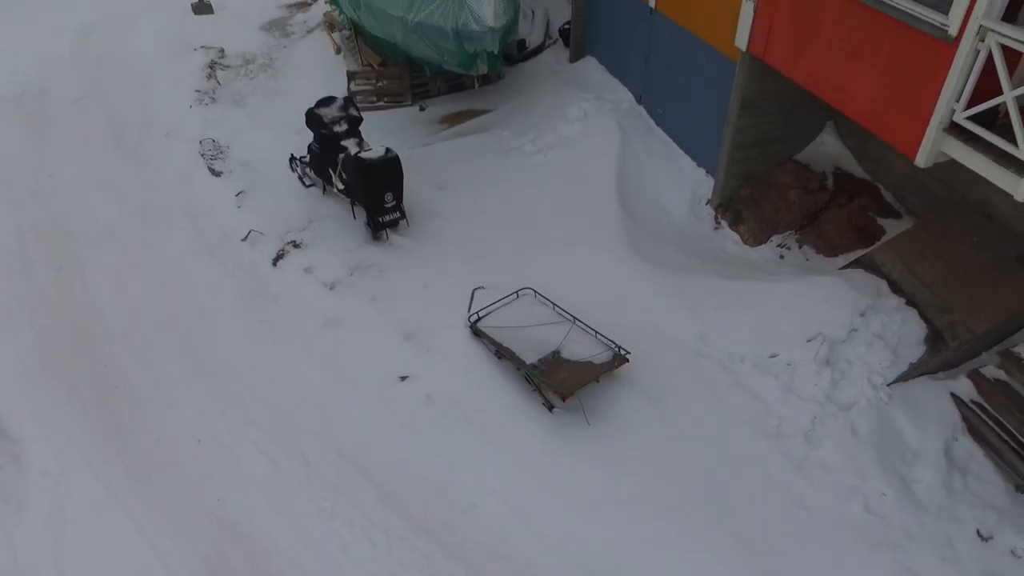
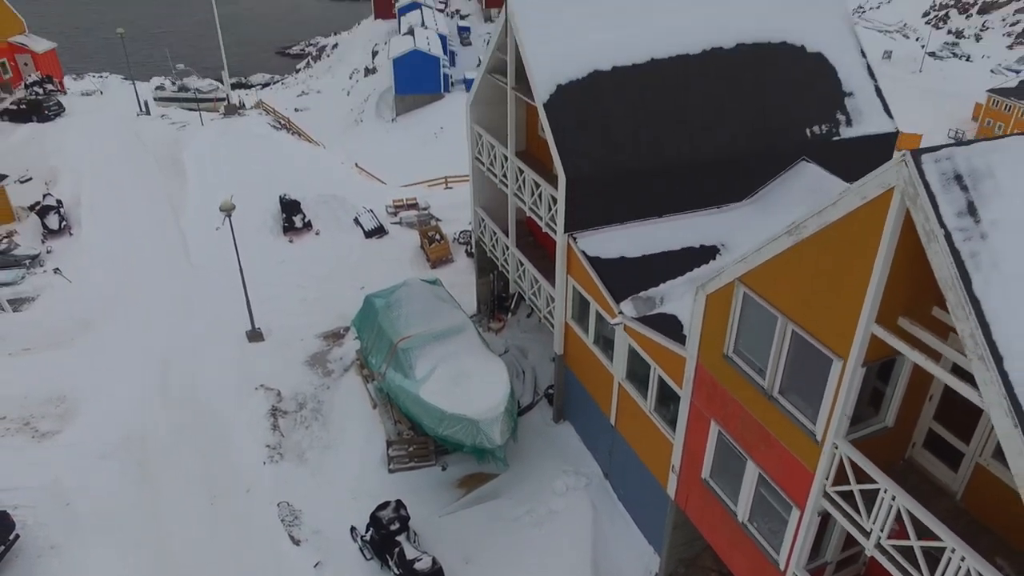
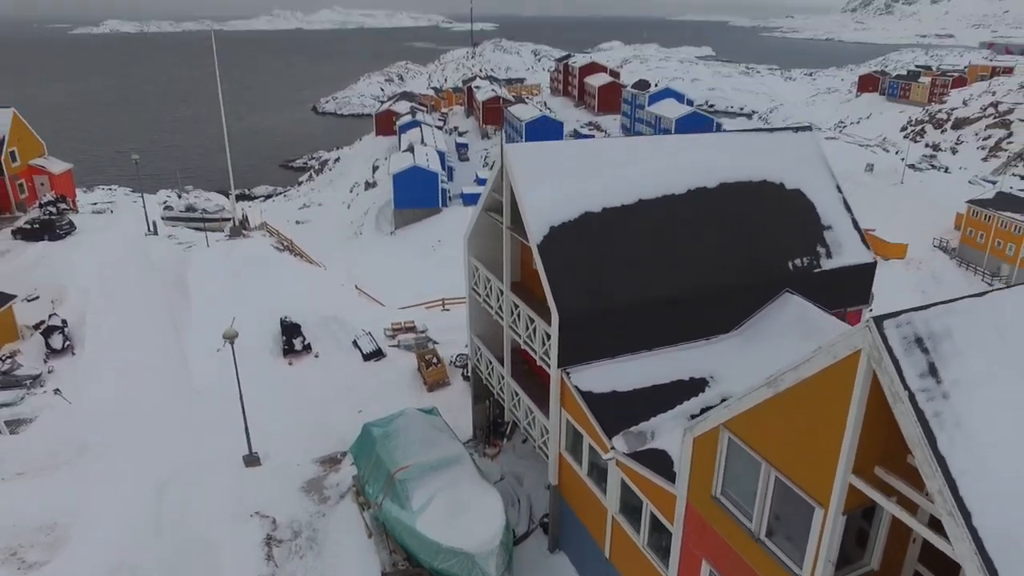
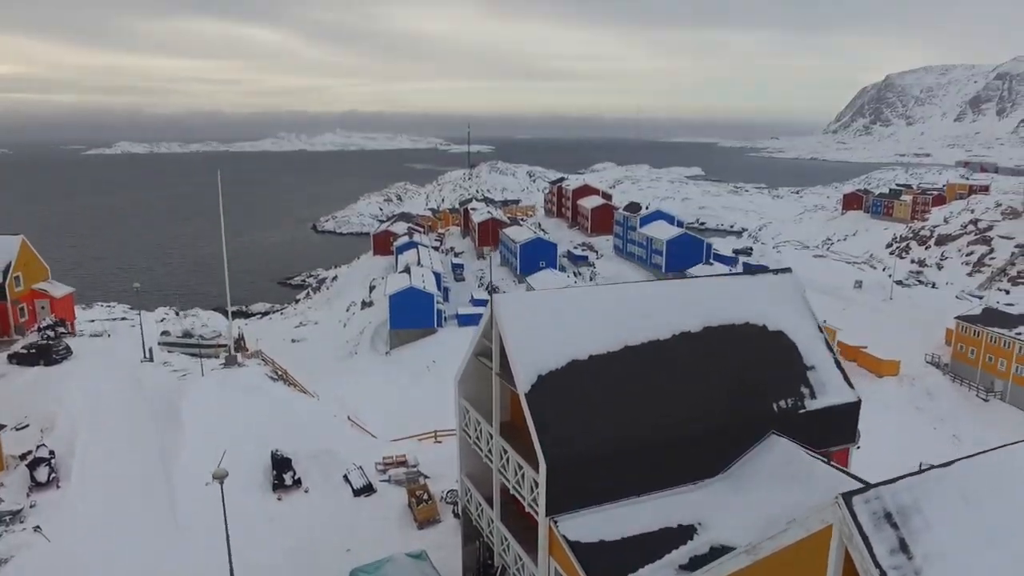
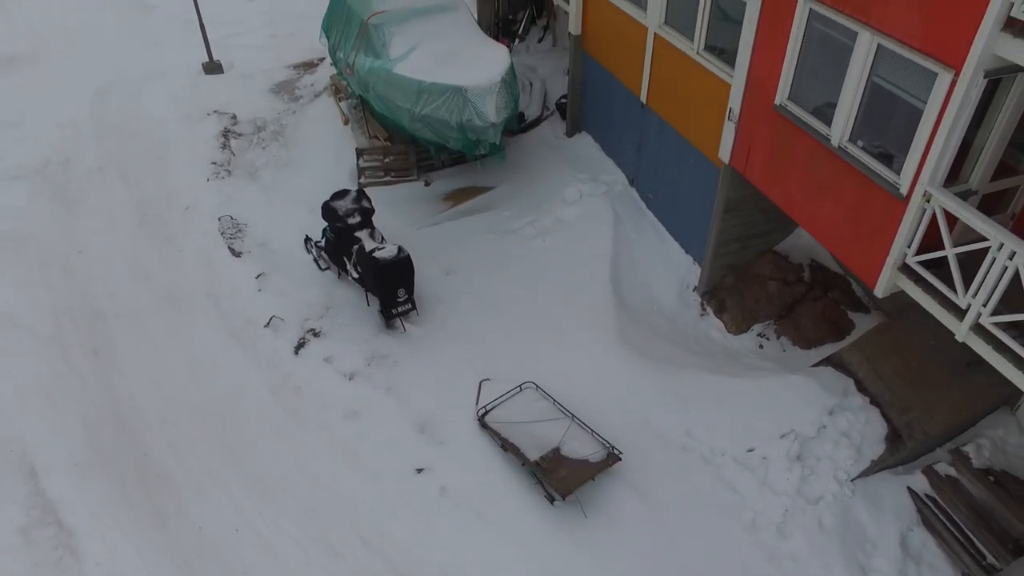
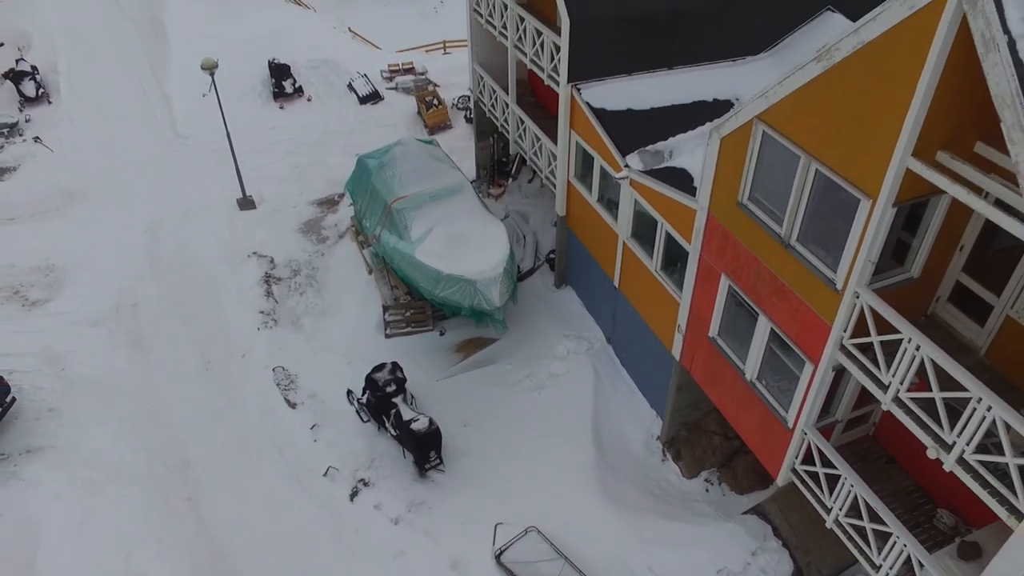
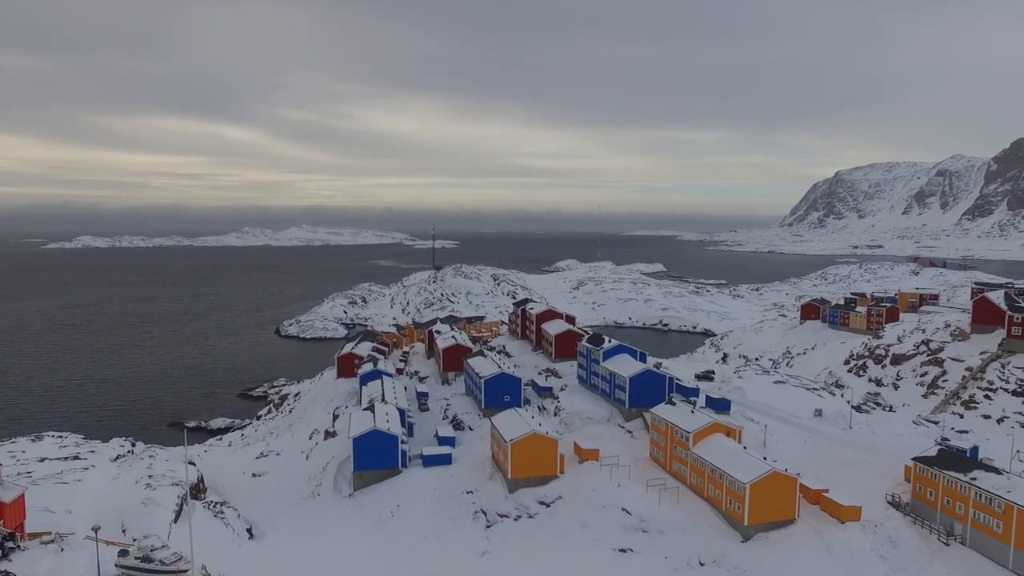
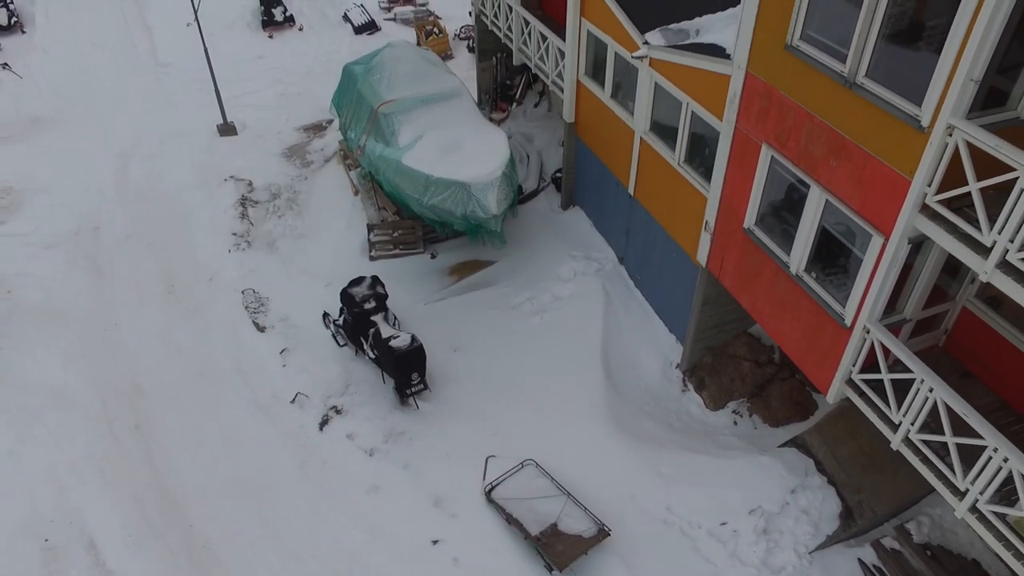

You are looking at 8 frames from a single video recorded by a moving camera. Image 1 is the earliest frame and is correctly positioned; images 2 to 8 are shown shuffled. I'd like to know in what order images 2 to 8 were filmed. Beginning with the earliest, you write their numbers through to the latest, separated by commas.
5, 8, 6, 2, 3, 4, 7
